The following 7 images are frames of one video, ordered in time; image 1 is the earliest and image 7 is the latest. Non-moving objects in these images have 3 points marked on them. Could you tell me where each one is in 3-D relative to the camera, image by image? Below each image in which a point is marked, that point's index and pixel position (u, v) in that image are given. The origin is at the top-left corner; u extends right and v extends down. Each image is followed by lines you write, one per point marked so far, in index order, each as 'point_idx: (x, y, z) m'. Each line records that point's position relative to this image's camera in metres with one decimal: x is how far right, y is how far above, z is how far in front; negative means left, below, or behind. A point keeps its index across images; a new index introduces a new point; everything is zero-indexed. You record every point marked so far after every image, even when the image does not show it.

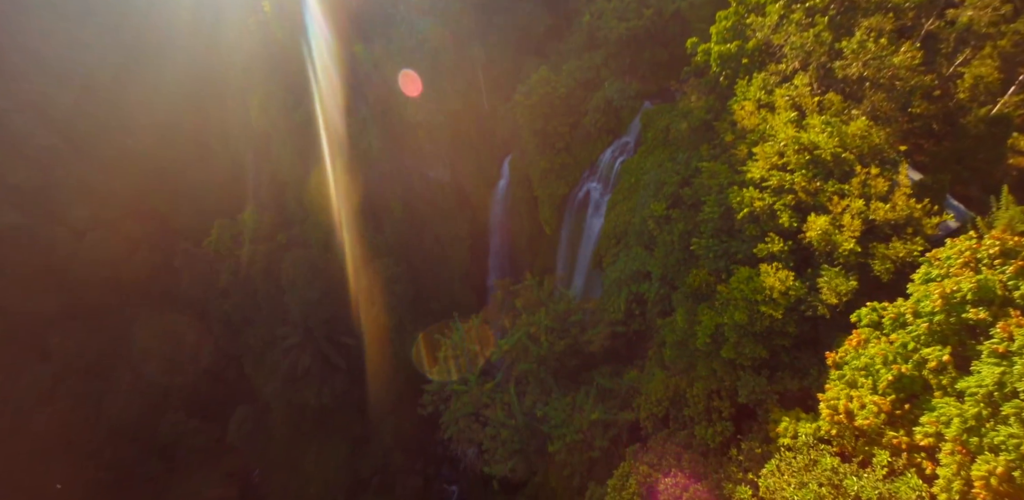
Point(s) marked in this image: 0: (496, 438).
0: (-0.3, -3.7, +11.2) m
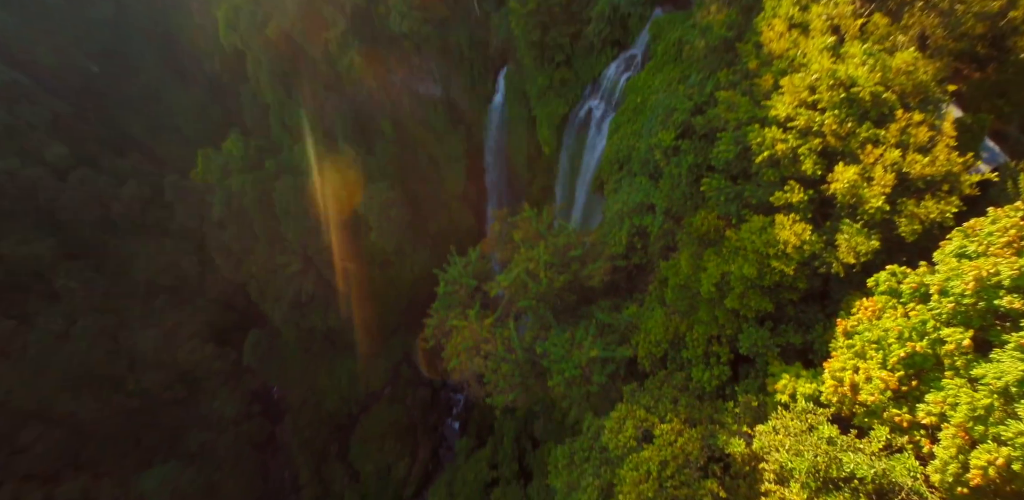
0: (-0.3, -2.5, +11.4) m
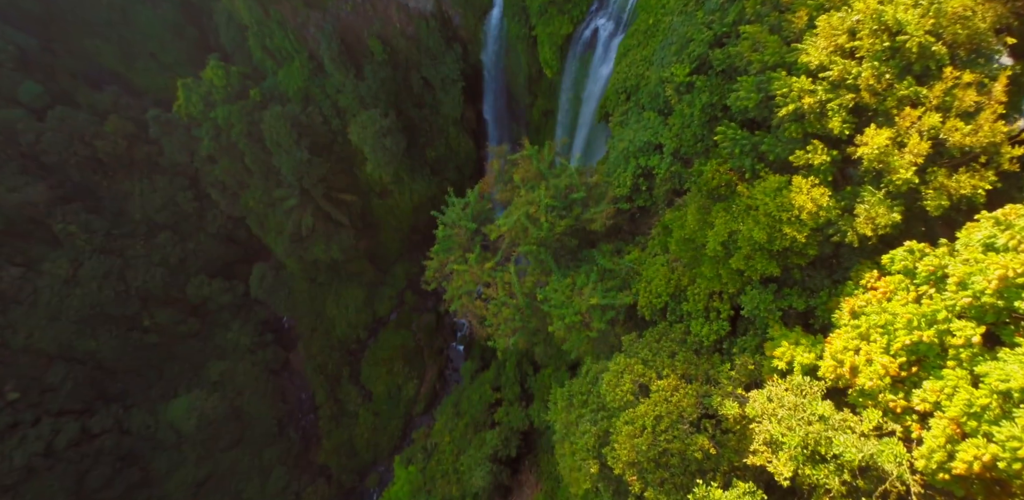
0: (-0.3, -1.3, +11.5) m
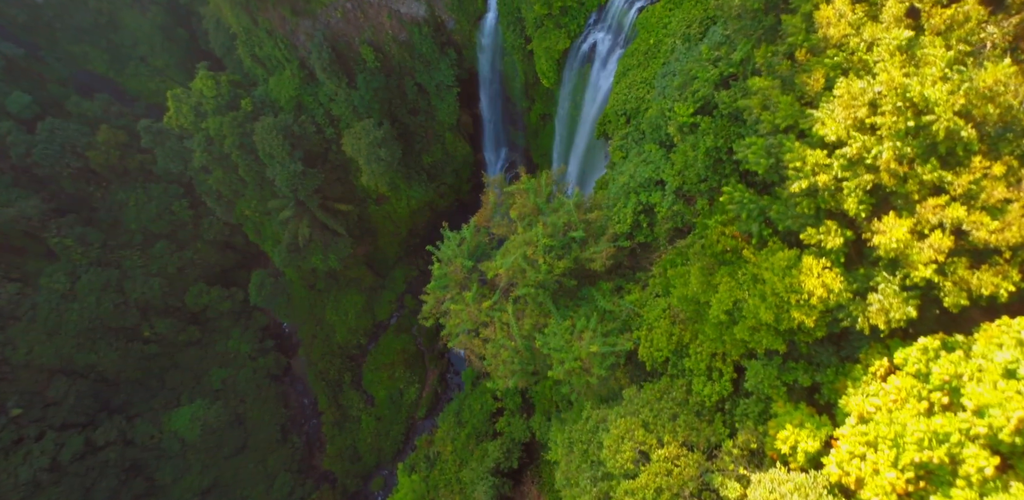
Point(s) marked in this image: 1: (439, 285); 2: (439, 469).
0: (-0.3, -2.1, +11.2) m
1: (-1.6, -0.8, +11.8) m
2: (-2.5, -7.4, +18.6) m
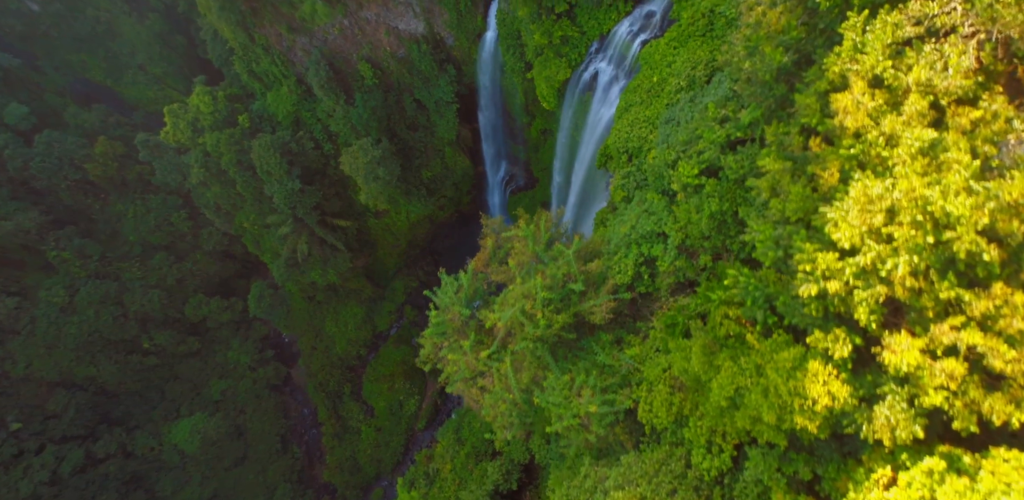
0: (-0.4, -3.1, +11.1) m
1: (-1.6, -1.7, +11.7) m
2: (-2.5, -8.0, +18.6) m
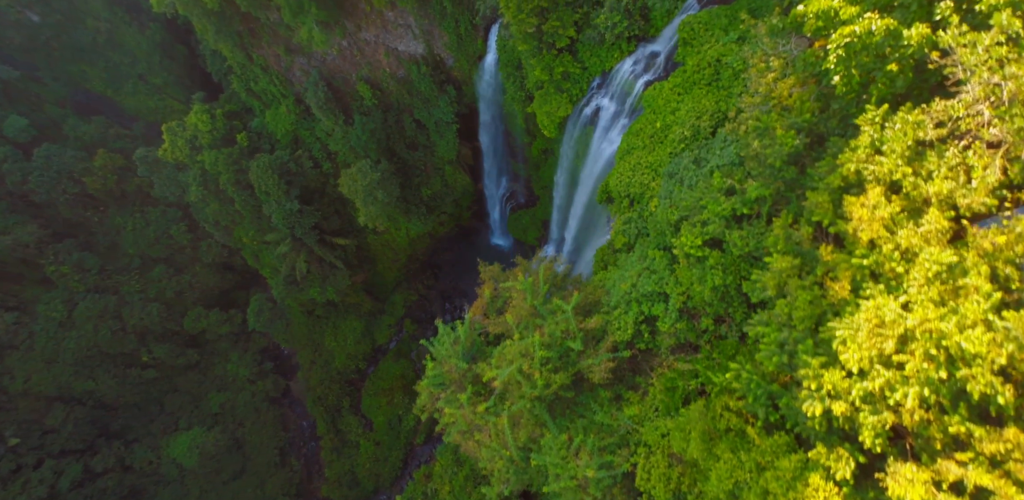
0: (-0.4, -4.1, +11.0) m
1: (-1.7, -2.7, +11.6) m
2: (-2.6, -8.8, +18.7) m
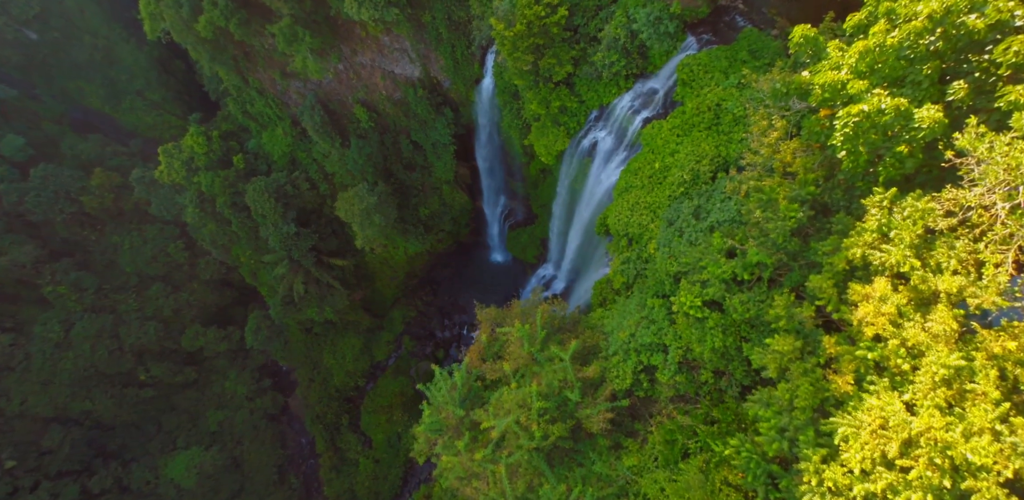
0: (-0.5, -5.0, +11.0) m
1: (-1.7, -3.6, +11.5) m
2: (-2.7, -9.6, +18.7) m
